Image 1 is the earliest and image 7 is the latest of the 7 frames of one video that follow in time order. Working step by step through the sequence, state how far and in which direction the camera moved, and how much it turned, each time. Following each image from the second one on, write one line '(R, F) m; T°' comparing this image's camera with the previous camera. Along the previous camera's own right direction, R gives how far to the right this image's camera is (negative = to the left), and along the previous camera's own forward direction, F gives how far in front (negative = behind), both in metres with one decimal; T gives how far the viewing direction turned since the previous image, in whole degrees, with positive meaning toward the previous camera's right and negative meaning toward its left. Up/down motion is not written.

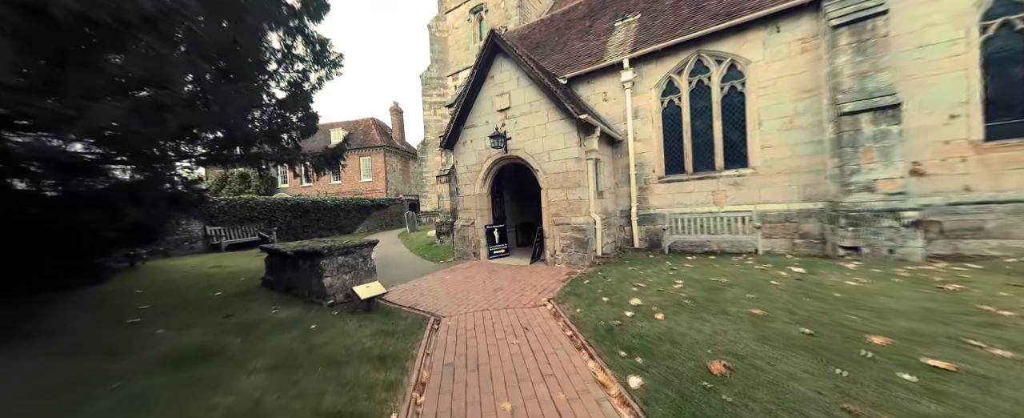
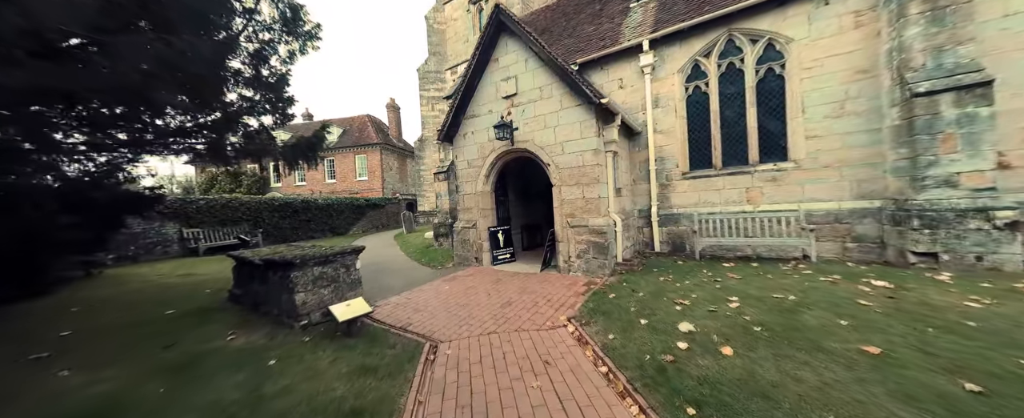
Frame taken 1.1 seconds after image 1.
(-0.2, +0.9) m; 0°
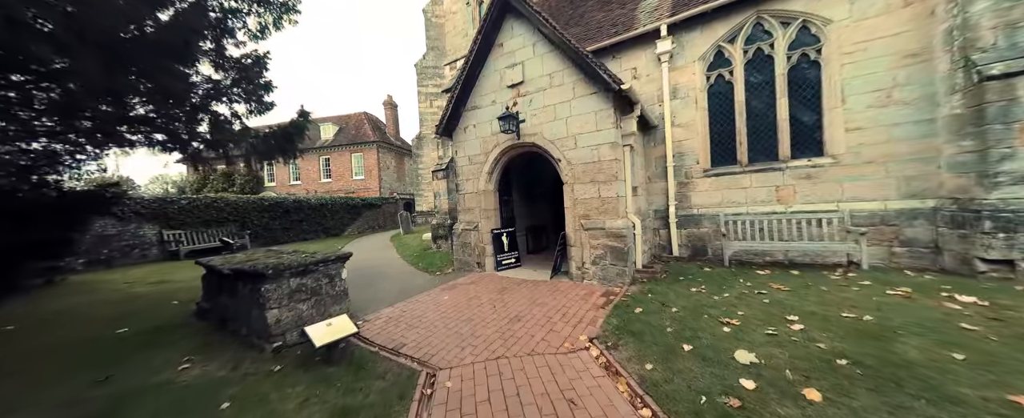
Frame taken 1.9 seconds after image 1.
(-0.2, +0.7) m; 0°
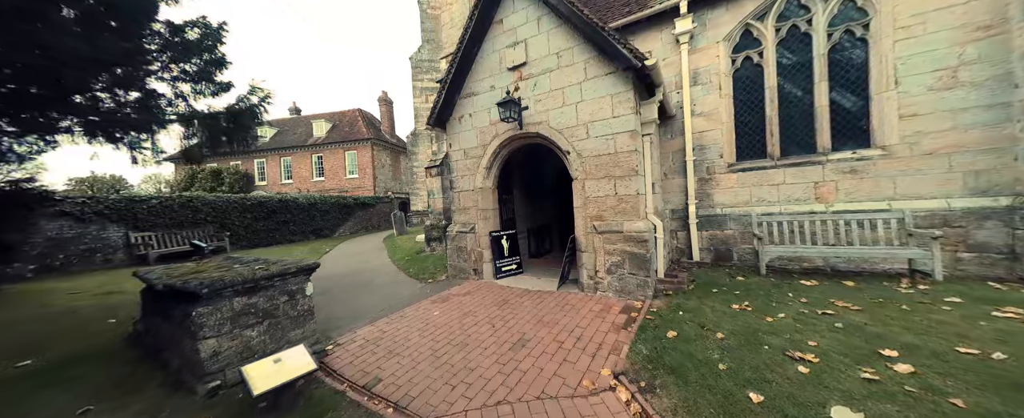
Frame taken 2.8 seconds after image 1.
(-0.1, +0.8) m; 0°
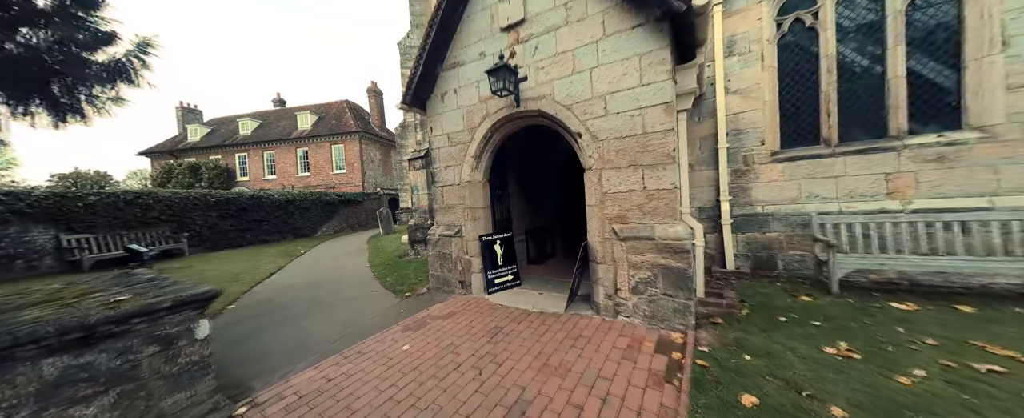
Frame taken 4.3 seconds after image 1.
(0.0, +1.2) m; +1°
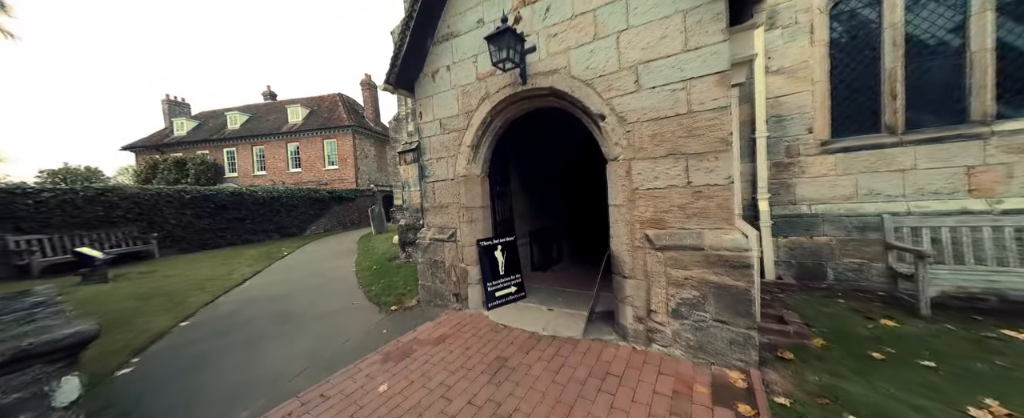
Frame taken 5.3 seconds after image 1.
(-0.1, +0.8) m; 0°
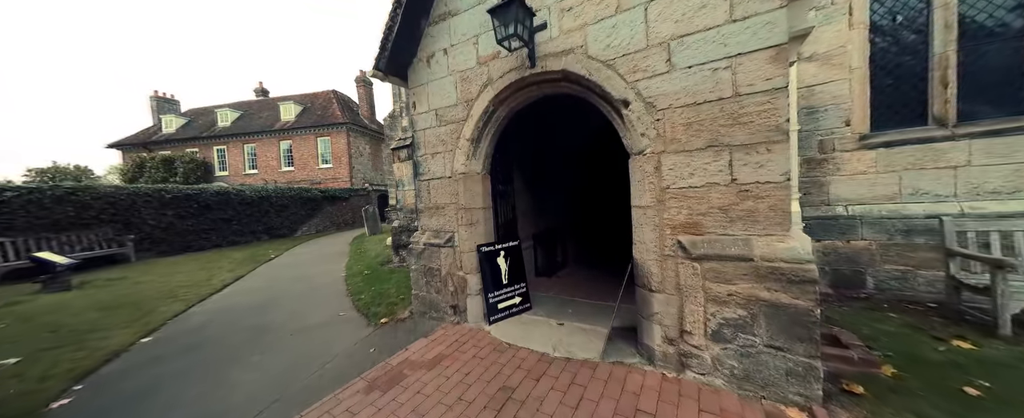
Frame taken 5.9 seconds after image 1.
(-0.1, +0.5) m; +1°
